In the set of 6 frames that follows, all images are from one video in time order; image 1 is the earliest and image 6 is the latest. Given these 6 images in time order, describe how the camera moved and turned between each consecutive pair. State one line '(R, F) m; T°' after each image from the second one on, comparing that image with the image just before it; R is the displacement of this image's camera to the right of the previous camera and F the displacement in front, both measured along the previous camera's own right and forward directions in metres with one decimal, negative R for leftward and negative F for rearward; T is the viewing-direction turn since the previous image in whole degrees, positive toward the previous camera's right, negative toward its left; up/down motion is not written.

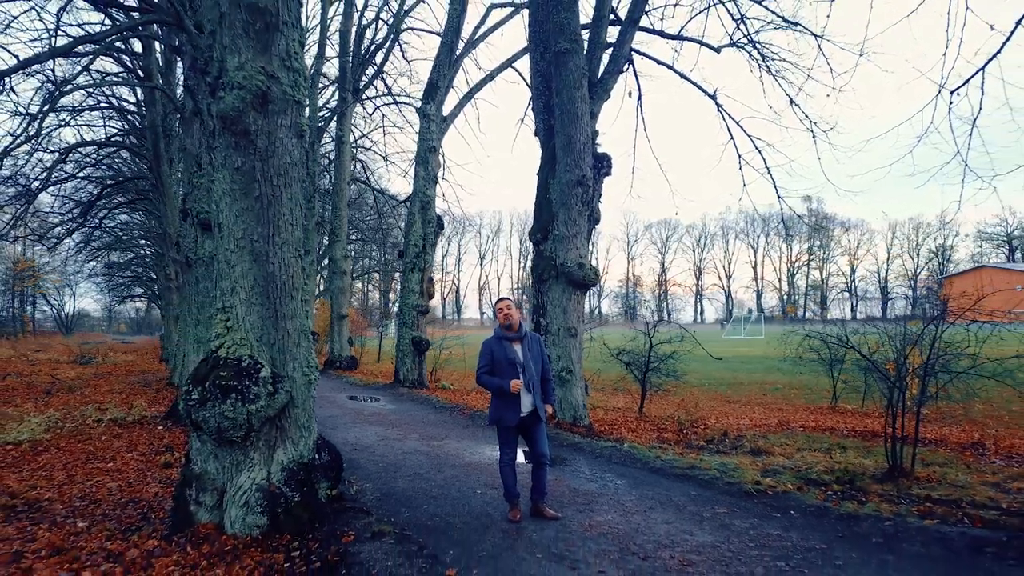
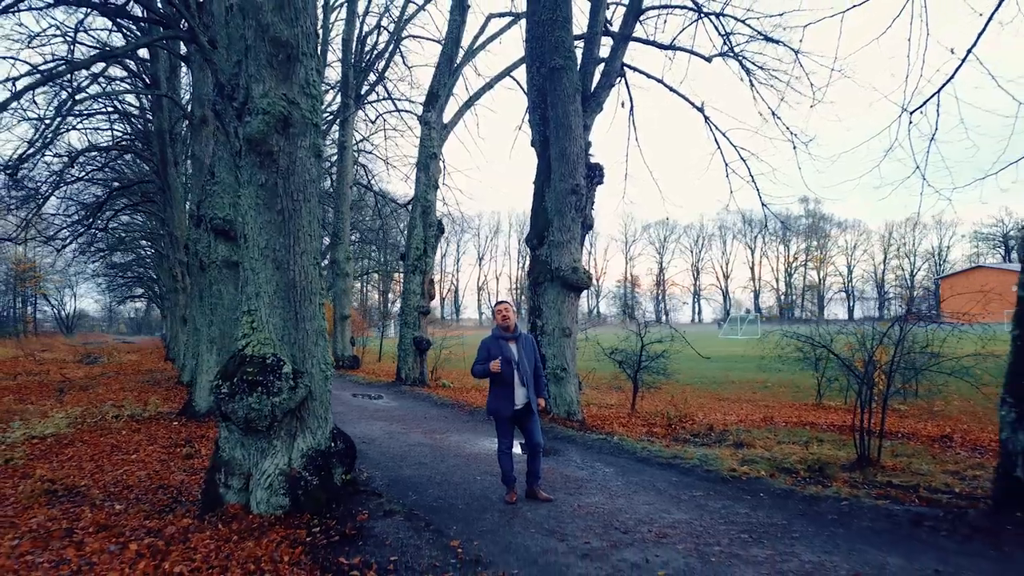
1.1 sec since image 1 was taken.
(0.0, -0.5) m; 0°
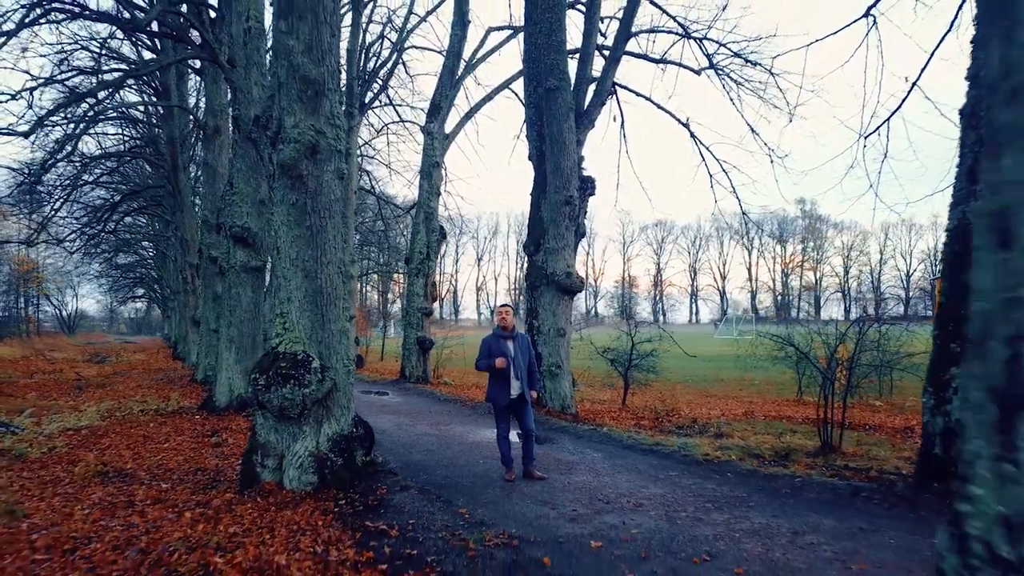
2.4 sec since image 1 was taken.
(0.0, -0.8) m; 0°
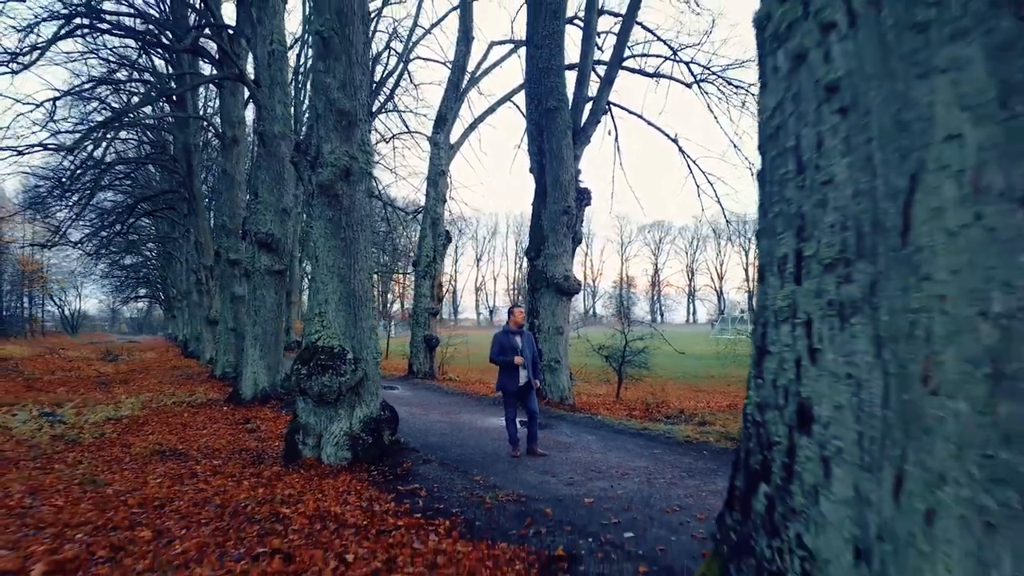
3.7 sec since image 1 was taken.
(-0.1, -1.0) m; 0°
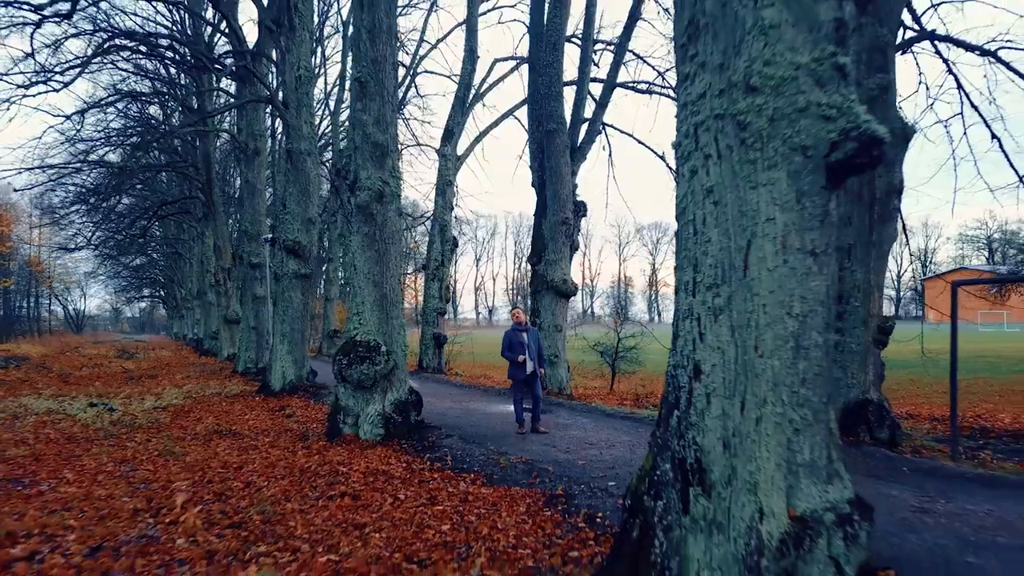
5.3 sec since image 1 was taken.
(-0.1, -1.4) m; 0°
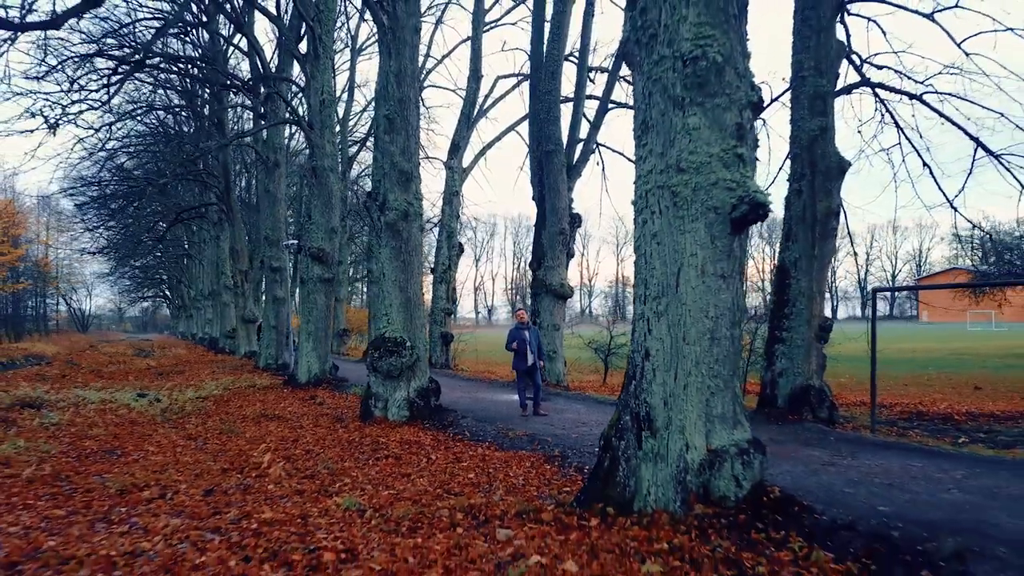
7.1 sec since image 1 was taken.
(-0.1, -1.5) m; 0°
